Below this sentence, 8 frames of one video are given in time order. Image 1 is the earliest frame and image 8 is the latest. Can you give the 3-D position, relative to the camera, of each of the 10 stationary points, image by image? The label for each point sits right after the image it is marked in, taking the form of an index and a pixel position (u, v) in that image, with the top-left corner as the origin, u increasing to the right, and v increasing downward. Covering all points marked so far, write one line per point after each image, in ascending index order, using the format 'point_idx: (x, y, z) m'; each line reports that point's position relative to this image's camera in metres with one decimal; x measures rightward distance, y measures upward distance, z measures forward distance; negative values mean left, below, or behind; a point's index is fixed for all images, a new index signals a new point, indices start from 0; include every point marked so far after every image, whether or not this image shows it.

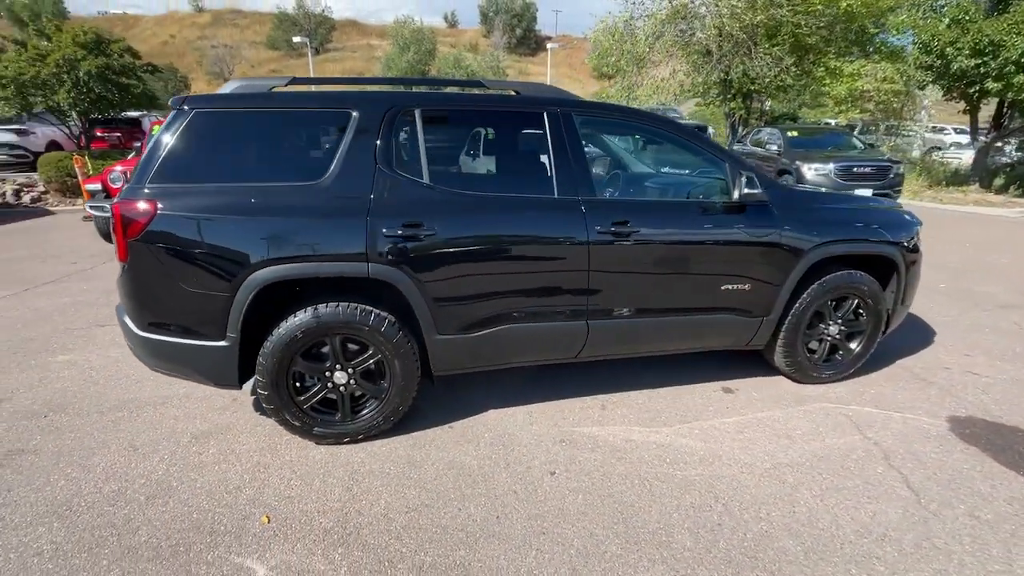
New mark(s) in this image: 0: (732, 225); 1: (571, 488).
0: (+1.5, +0.4, +3.3) m
1: (+0.3, -1.1, +2.7) m
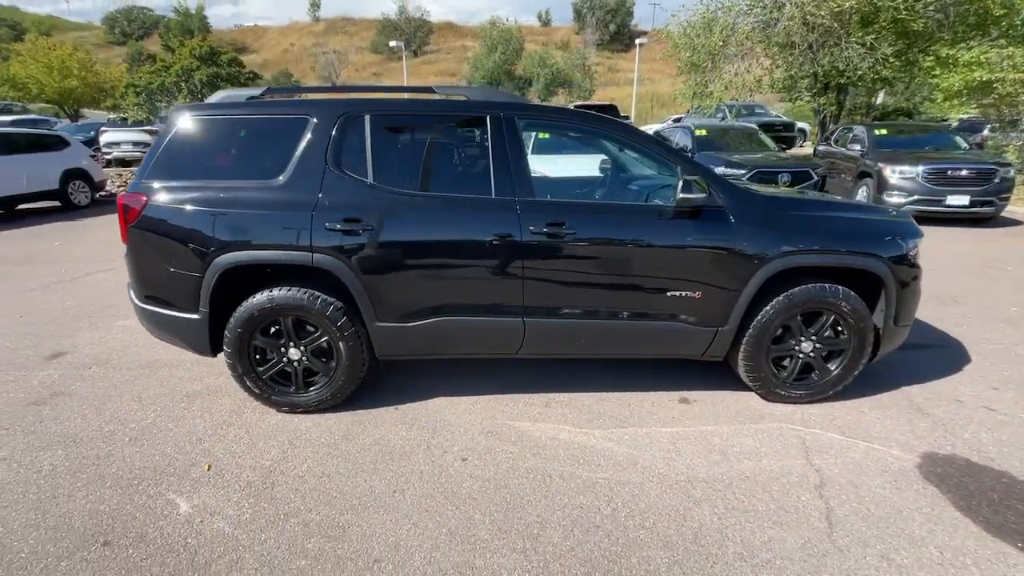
0: (+1.1, +0.4, +3.3) m
1: (-0.2, -1.1, +2.9) m
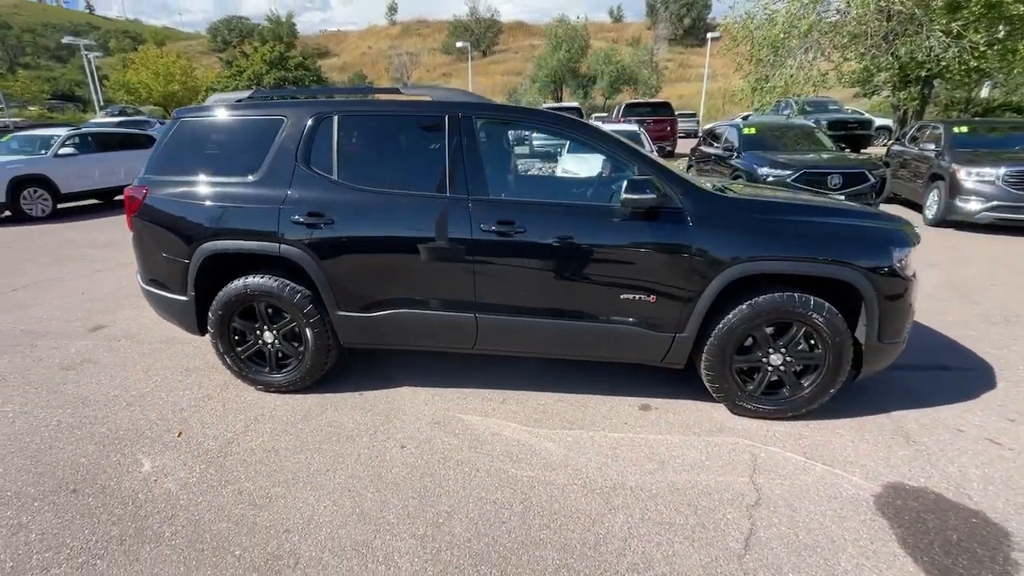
0: (+0.8, +0.4, +3.2) m
1: (-0.7, -1.1, +3.0) m
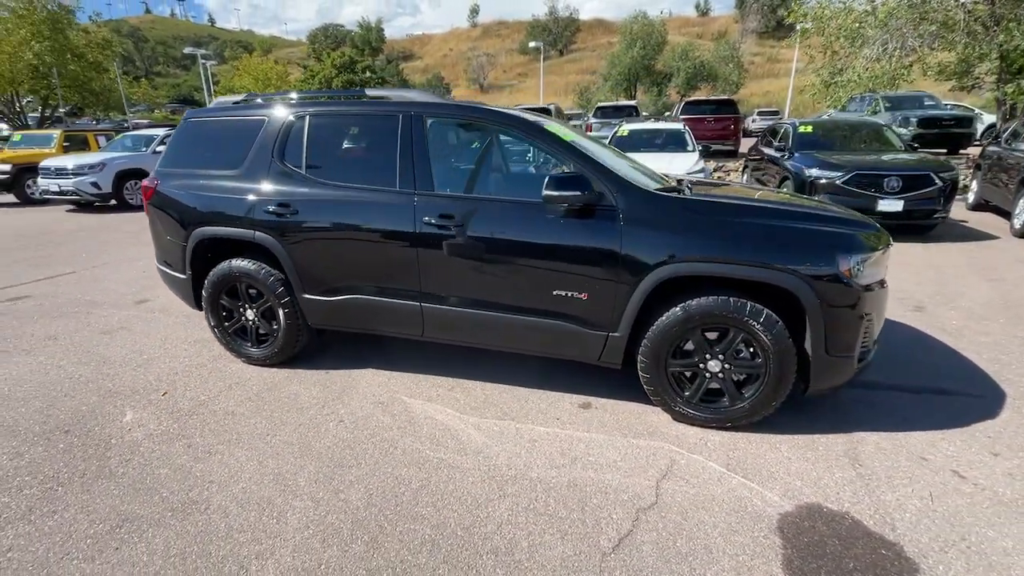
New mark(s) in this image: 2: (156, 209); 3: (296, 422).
0: (+0.4, +0.4, +3.2) m
1: (-1.2, -1.0, +3.2) m
2: (-3.1, +0.7, +4.2) m
3: (-1.5, -1.0, +3.4) m
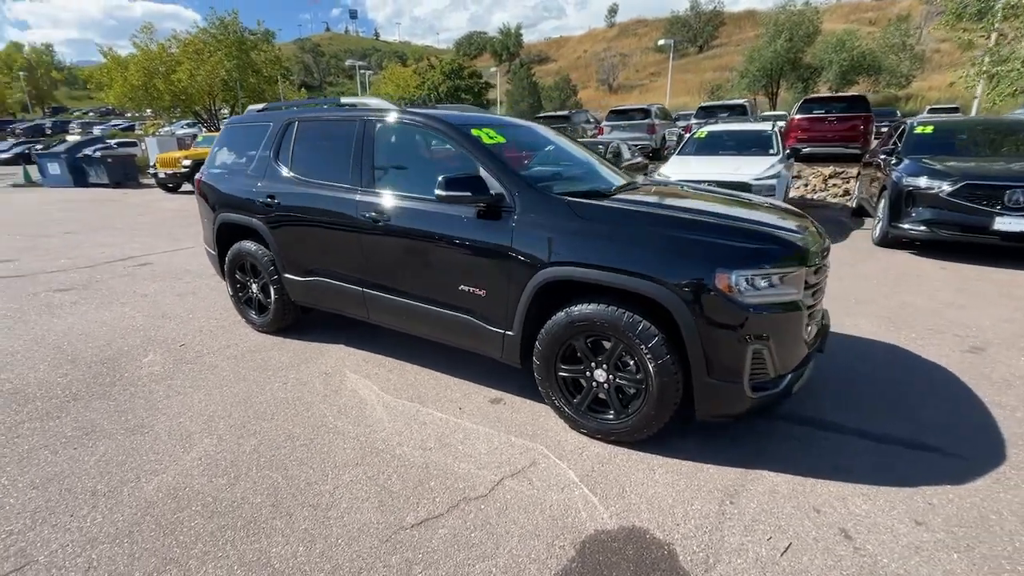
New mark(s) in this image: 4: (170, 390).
0: (-0.3, +0.4, +3.4) m
1: (-1.9, -0.8, +3.8) m
2: (-3.4, +1.0, +5.2) m
3: (-2.2, -0.8, +4.0) m
4: (-2.8, -0.8, +3.8) m
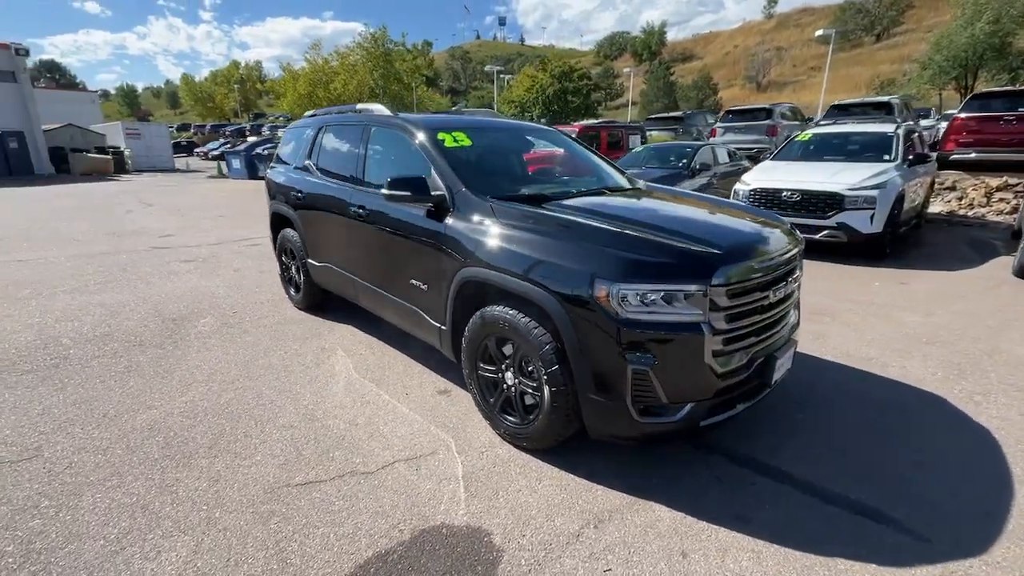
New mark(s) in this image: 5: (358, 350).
0: (-0.7, +0.5, +3.6) m
1: (-2.2, -0.7, +4.4) m
2: (-3.1, +1.2, +6.1) m
3: (-2.4, -0.6, +4.7) m
4: (-3.0, -0.6, +4.7) m
5: (-1.5, -0.6, +4.6) m
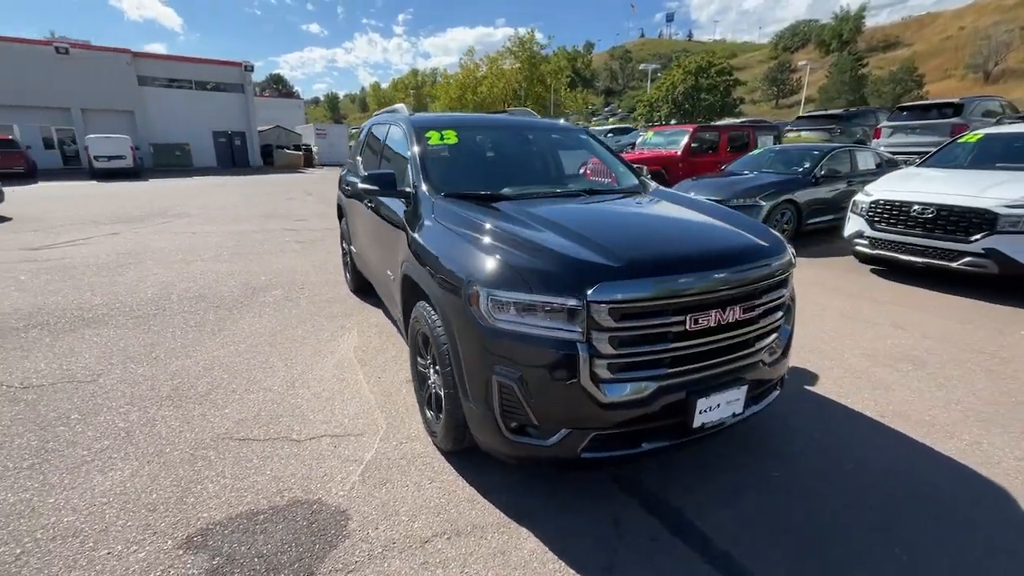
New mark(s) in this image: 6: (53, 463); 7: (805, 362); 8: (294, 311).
0: (-0.9, +0.5, +3.8) m
1: (-2.3, -0.5, +5.0) m
2: (-2.4, +1.5, +6.9) m
3: (-2.4, -0.3, +5.4) m
4: (-2.9, -0.3, +5.5) m
5: (-1.5, -0.5, +4.9) m
6: (-2.8, -1.1, +3.0) m
7: (+2.6, -0.7, +4.3) m
8: (-2.5, -0.3, +5.6) m
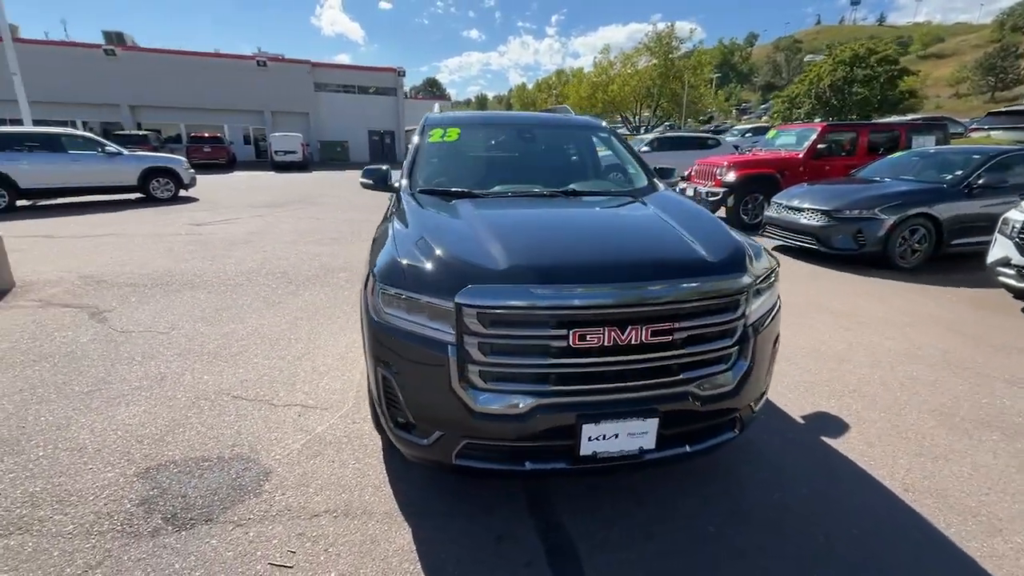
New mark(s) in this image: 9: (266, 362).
0: (-1.0, +0.6, +4.0) m
1: (-2.0, -0.3, +5.5) m
2: (-1.5, +1.7, +7.4) m
3: (-2.0, -0.2, +5.9) m
4: (-2.5, 0.0, +6.2) m
5: (-1.3, -0.3, +5.3) m
6: (-3.2, -0.8, +3.7) m
7: (+2.5, -0.9, +3.5) m
8: (-2.1, -0.1, +6.2) m
9: (-2.2, -0.7, +4.2) m
